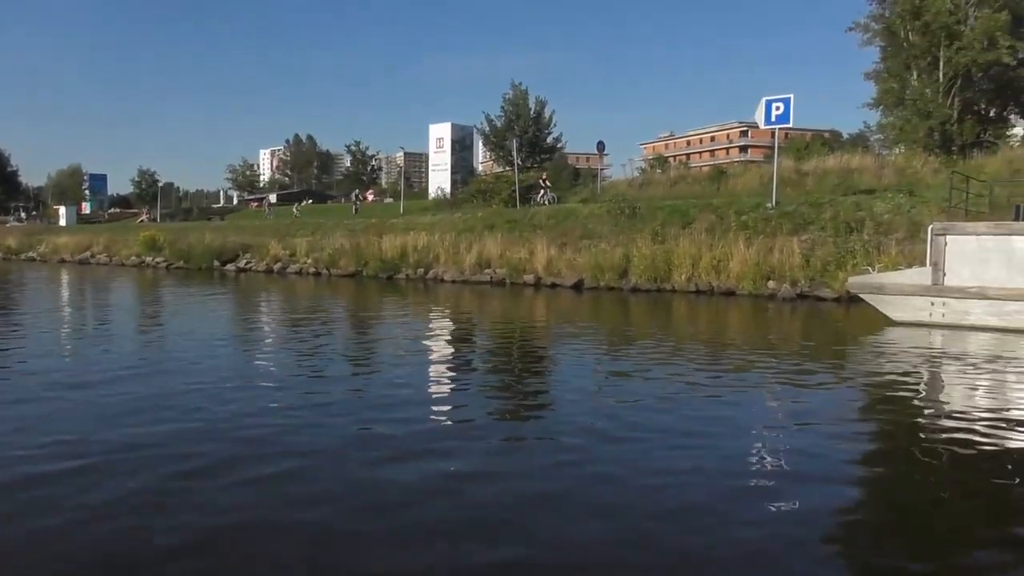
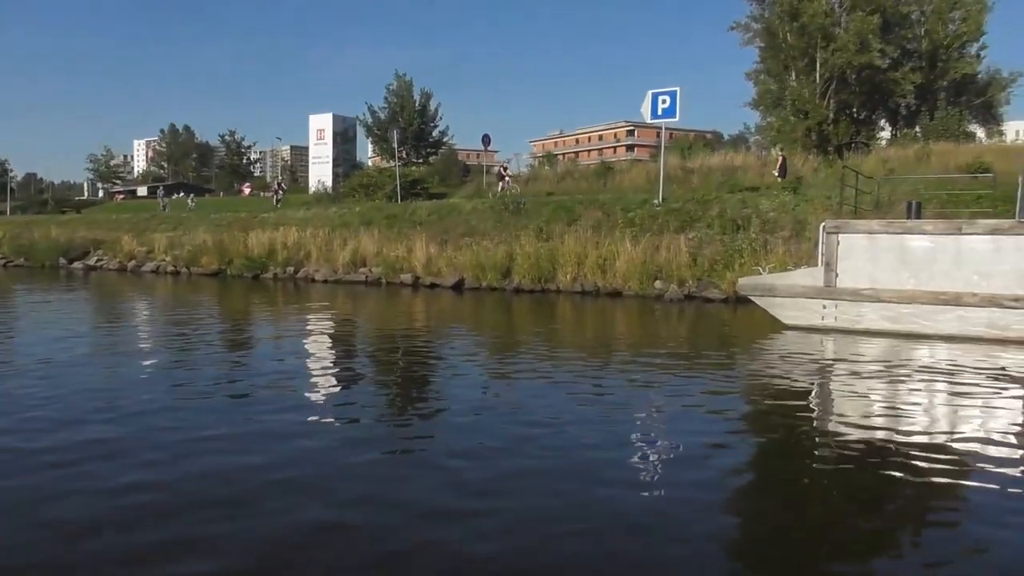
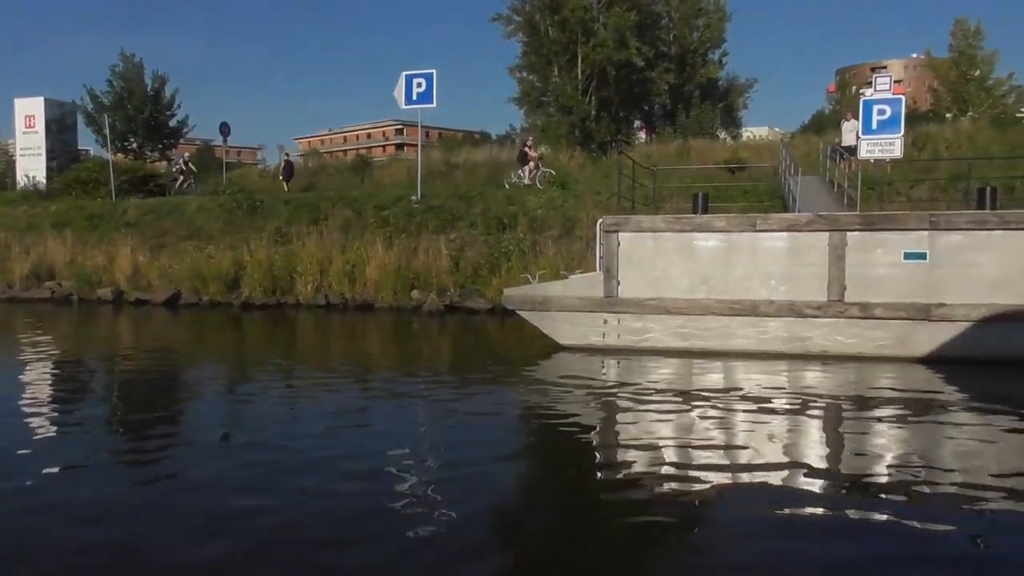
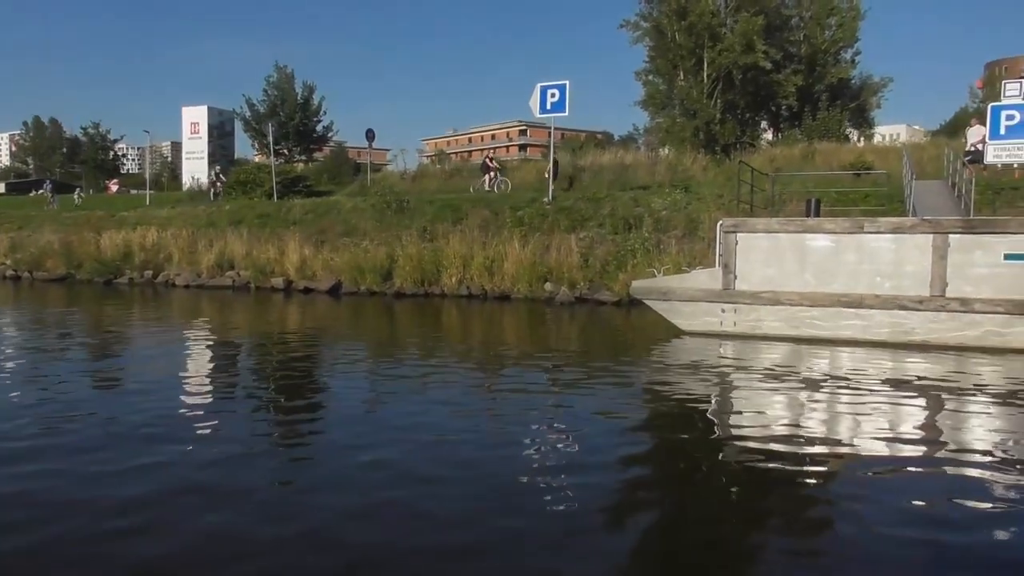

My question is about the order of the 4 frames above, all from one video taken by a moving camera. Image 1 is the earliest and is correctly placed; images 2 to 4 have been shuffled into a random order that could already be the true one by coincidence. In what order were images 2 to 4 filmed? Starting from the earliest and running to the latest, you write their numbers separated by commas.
2, 4, 3
